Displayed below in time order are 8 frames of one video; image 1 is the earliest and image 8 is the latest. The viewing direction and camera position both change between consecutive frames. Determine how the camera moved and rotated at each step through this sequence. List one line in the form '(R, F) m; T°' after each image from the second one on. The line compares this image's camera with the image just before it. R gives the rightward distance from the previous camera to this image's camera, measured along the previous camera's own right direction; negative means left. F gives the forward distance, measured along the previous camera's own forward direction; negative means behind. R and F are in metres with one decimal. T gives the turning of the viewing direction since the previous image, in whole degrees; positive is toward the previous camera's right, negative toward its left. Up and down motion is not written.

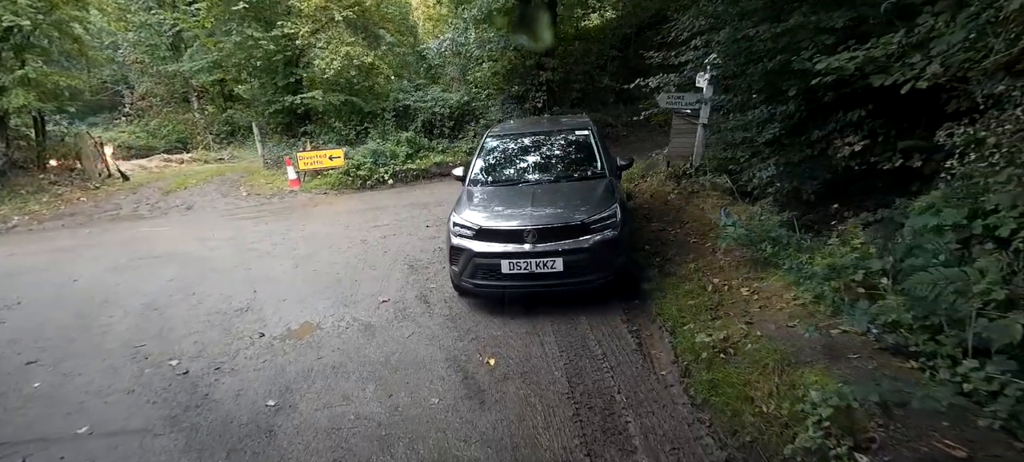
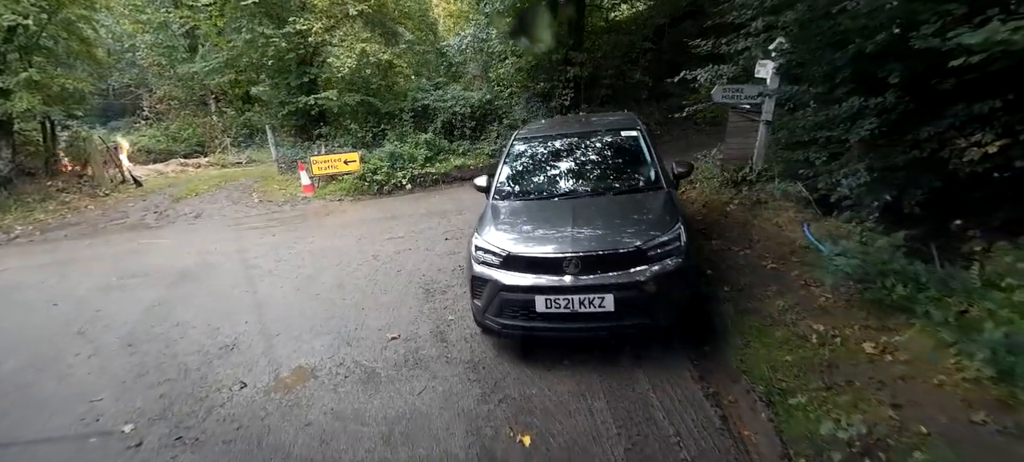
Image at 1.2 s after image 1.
(-0.1, +0.8) m; -3°
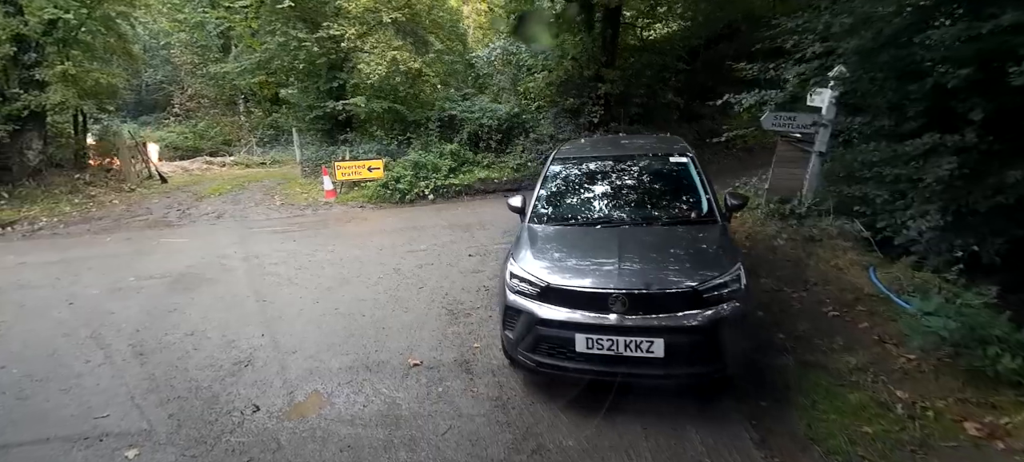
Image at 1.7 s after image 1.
(-0.2, +0.3) m; -2°
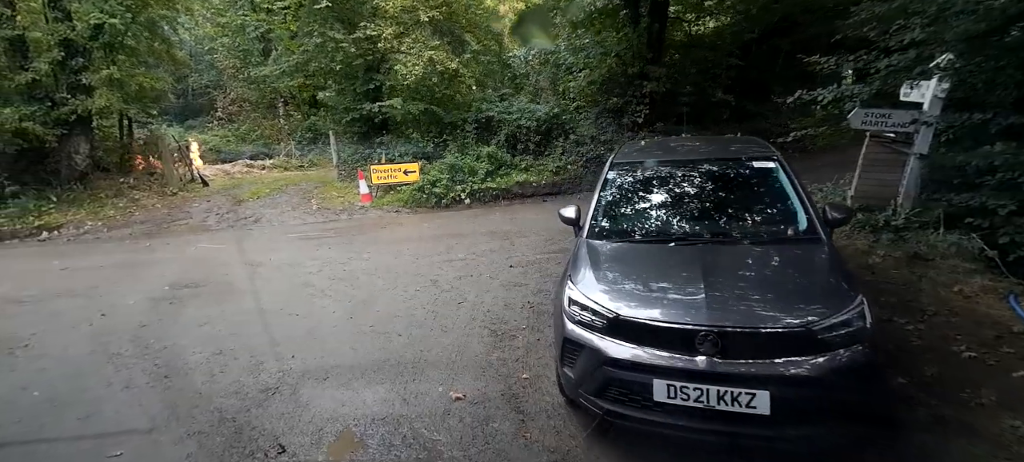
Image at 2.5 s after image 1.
(-0.2, +0.5) m; -4°
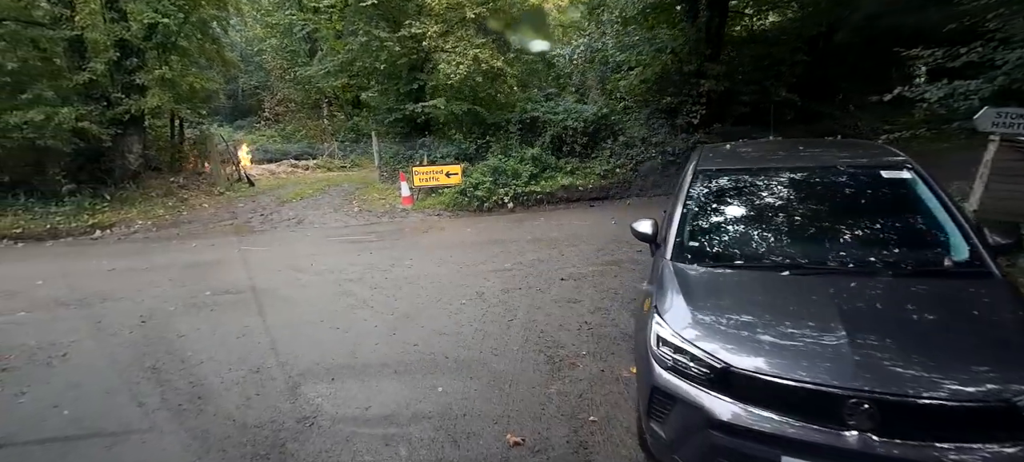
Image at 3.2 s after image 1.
(-0.3, +0.5) m; -4°
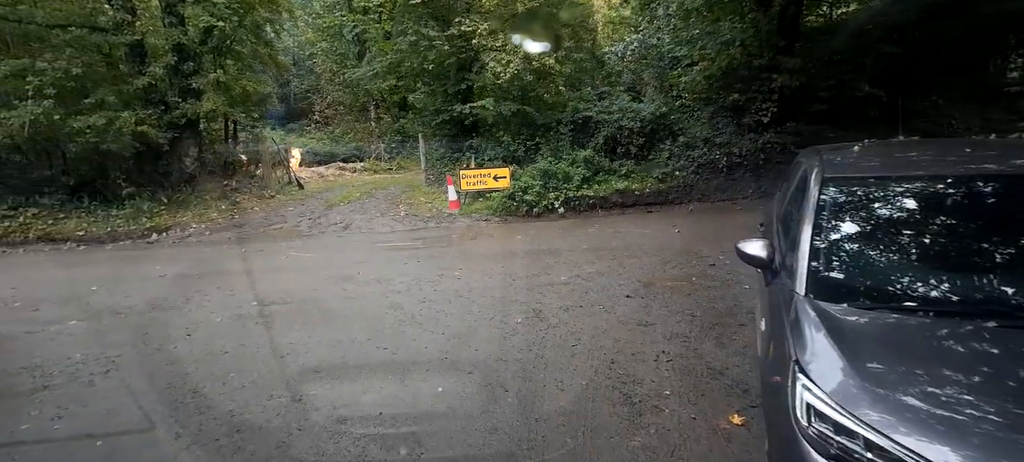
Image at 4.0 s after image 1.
(-0.3, +0.5) m; -5°
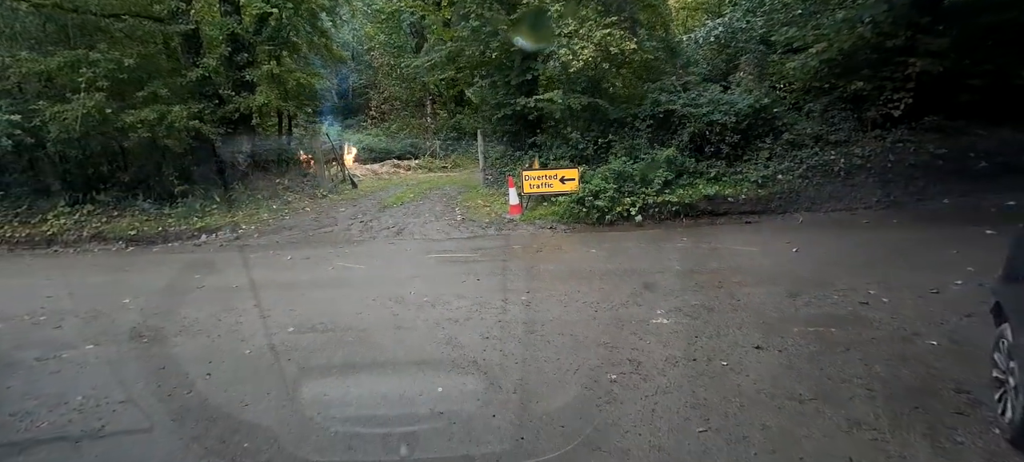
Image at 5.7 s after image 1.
(-0.4, +1.0) m; -7°
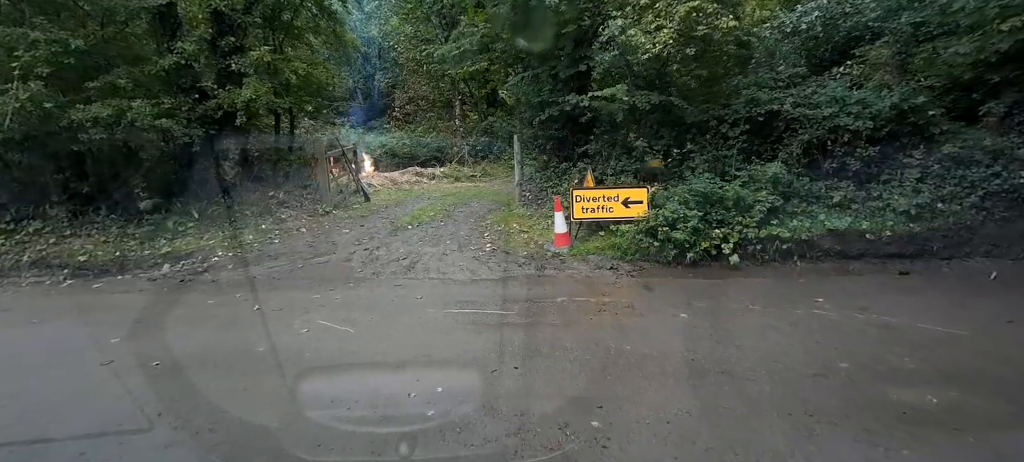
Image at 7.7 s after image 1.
(-0.2, +1.9) m; -4°
